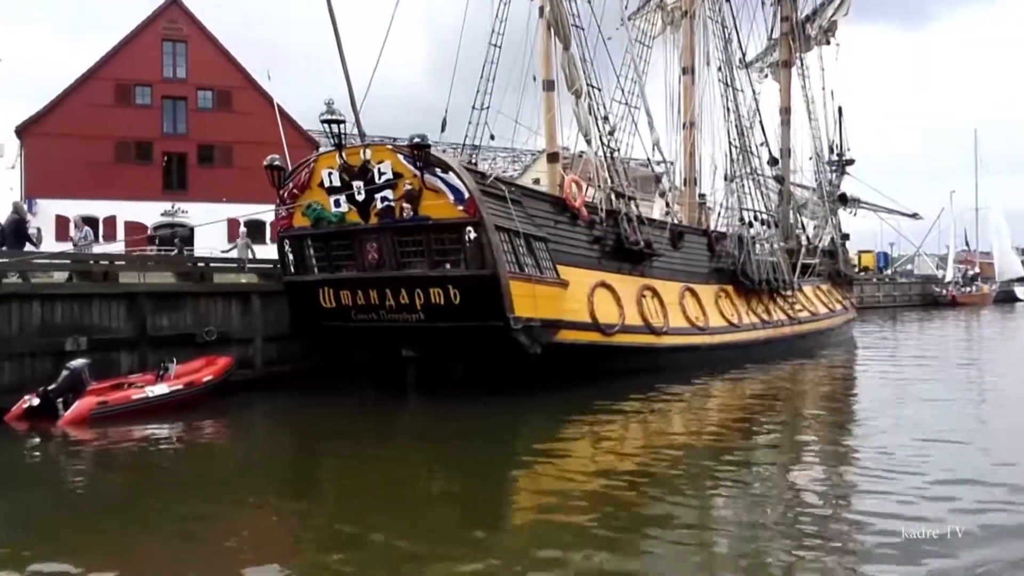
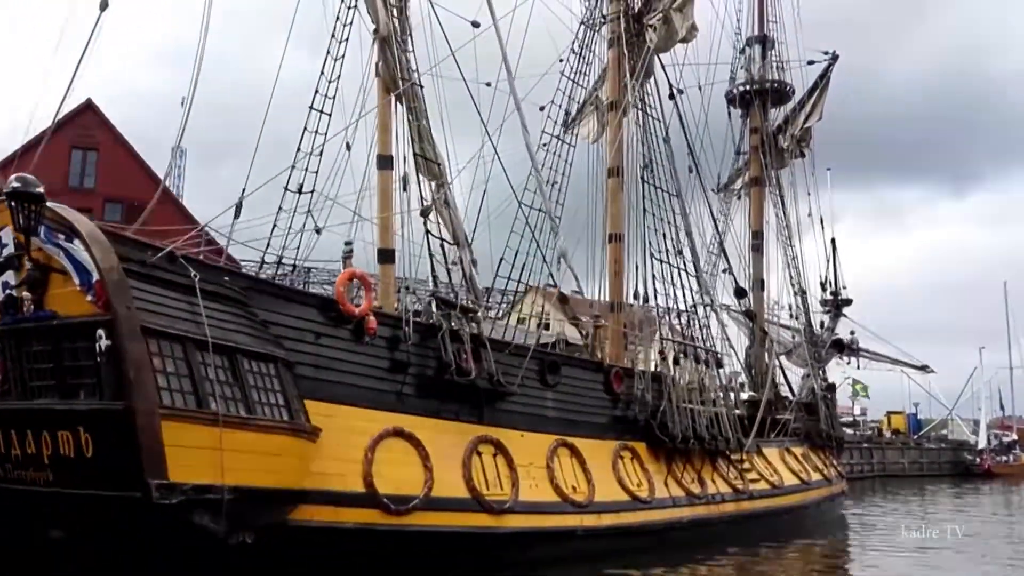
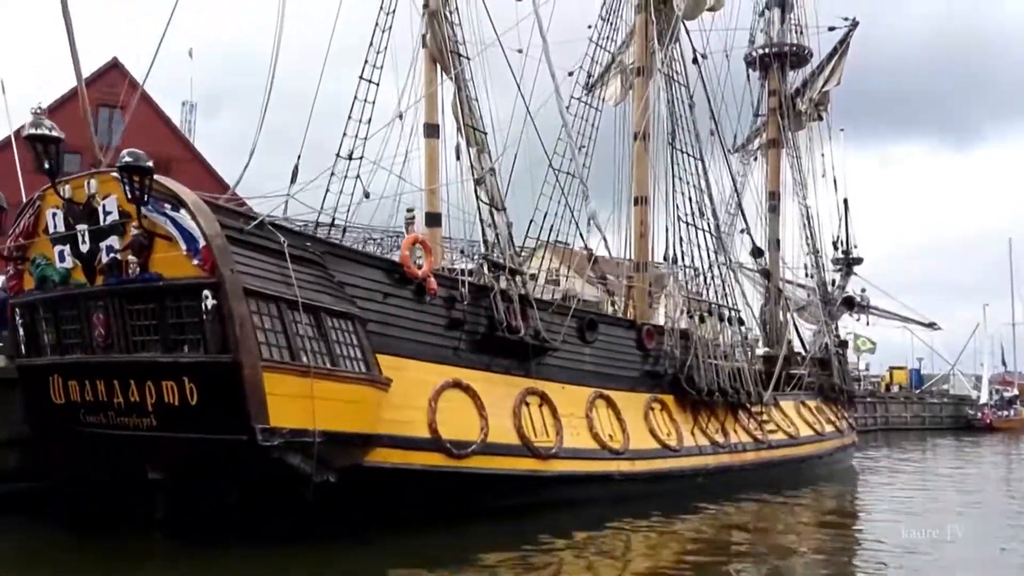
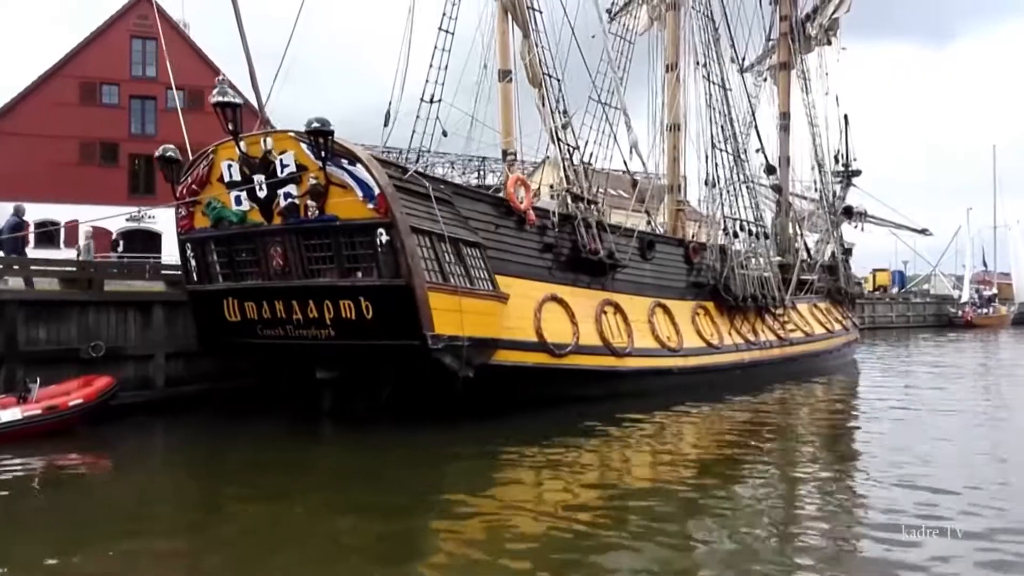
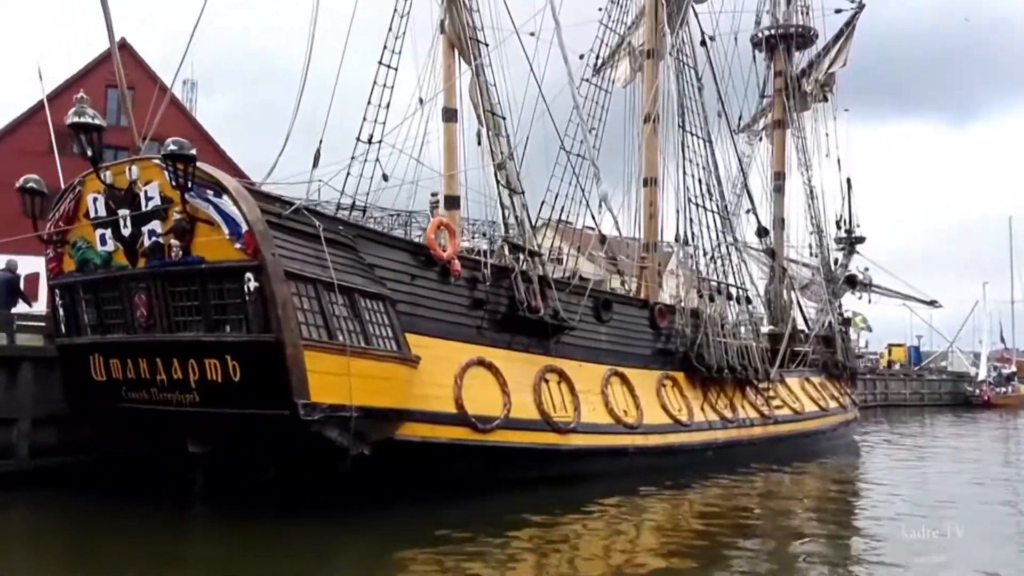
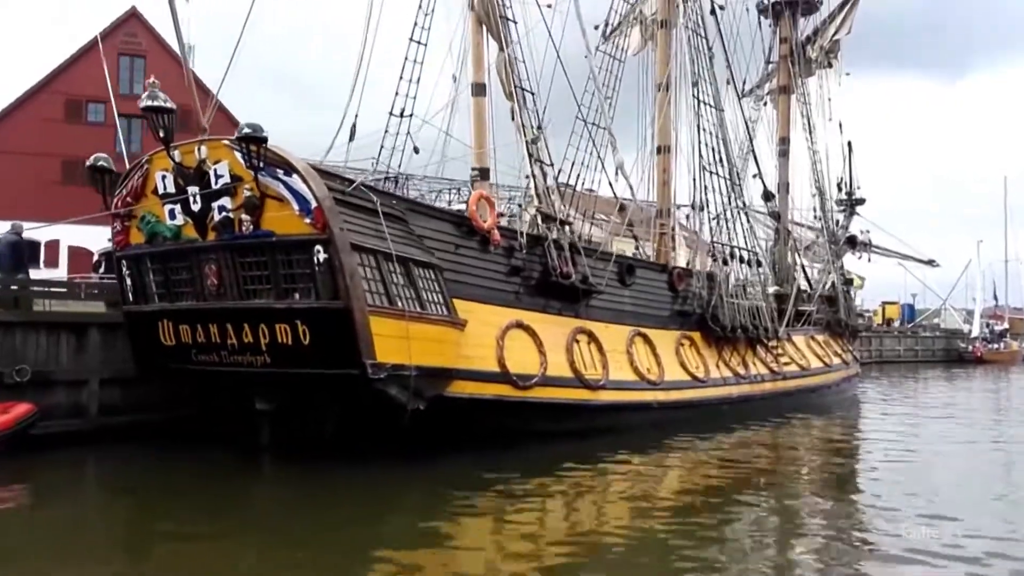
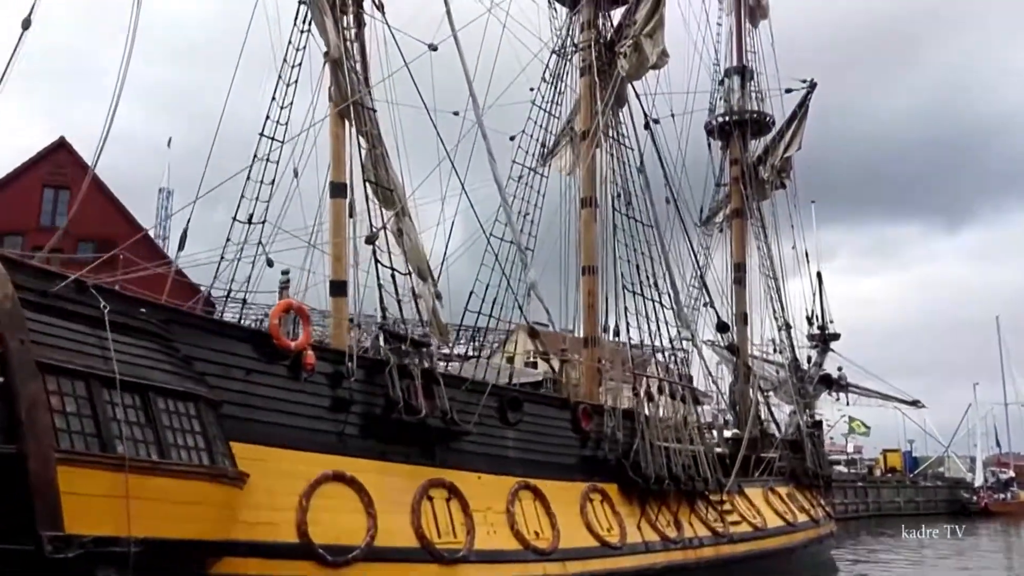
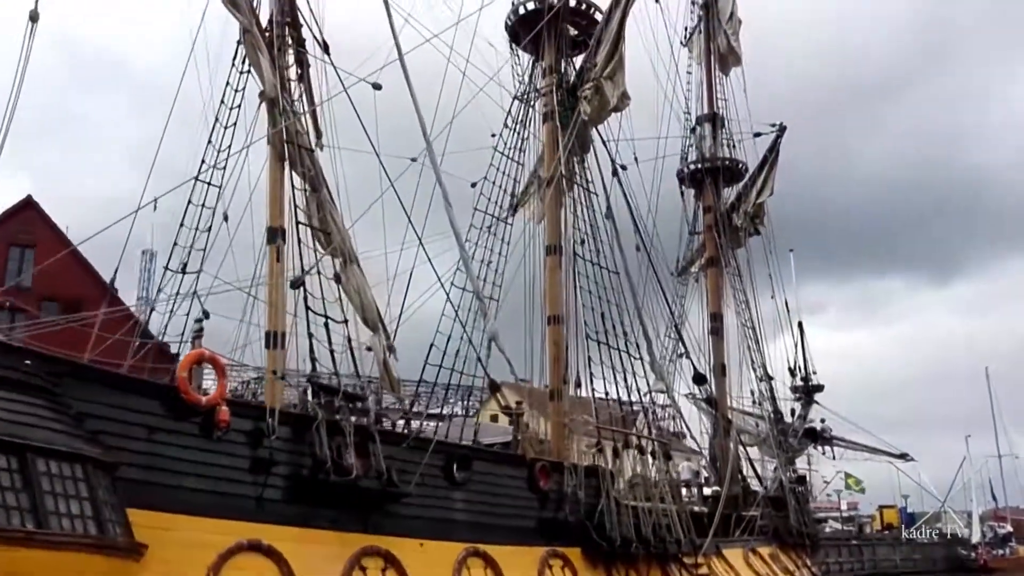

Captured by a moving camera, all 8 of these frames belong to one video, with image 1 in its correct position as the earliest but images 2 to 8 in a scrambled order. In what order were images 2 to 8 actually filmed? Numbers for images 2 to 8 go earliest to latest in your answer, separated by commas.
4, 6, 5, 3, 2, 7, 8
